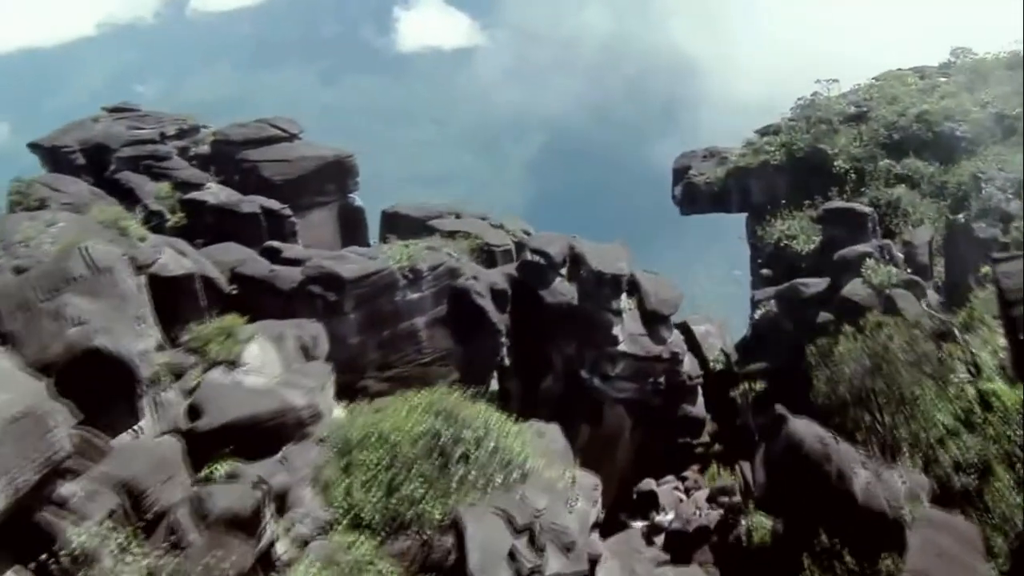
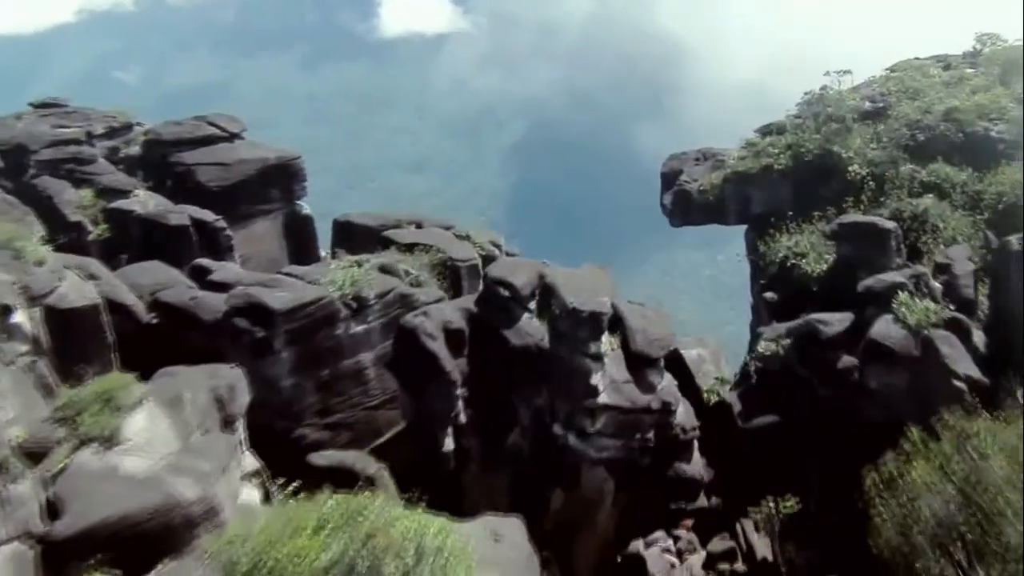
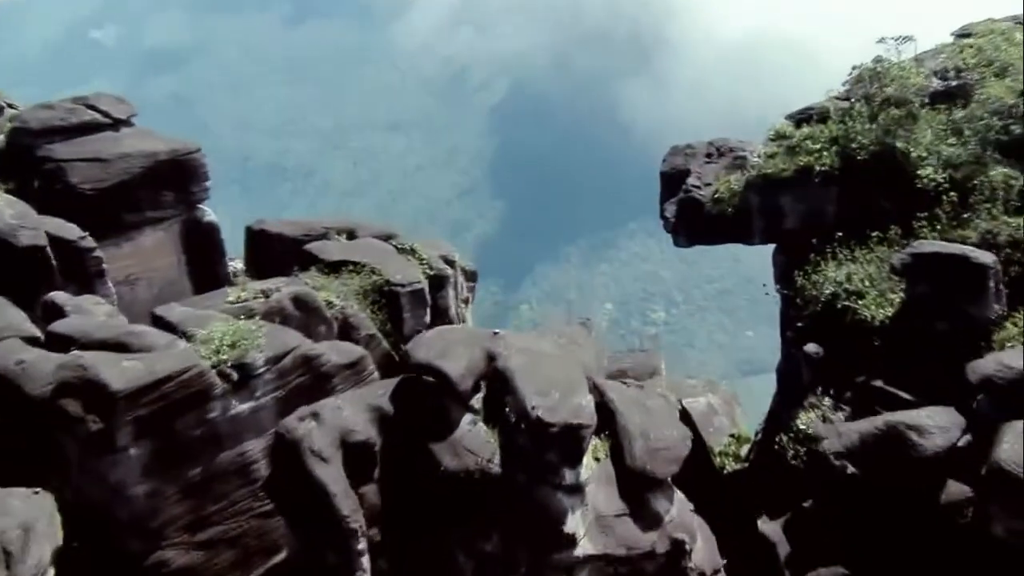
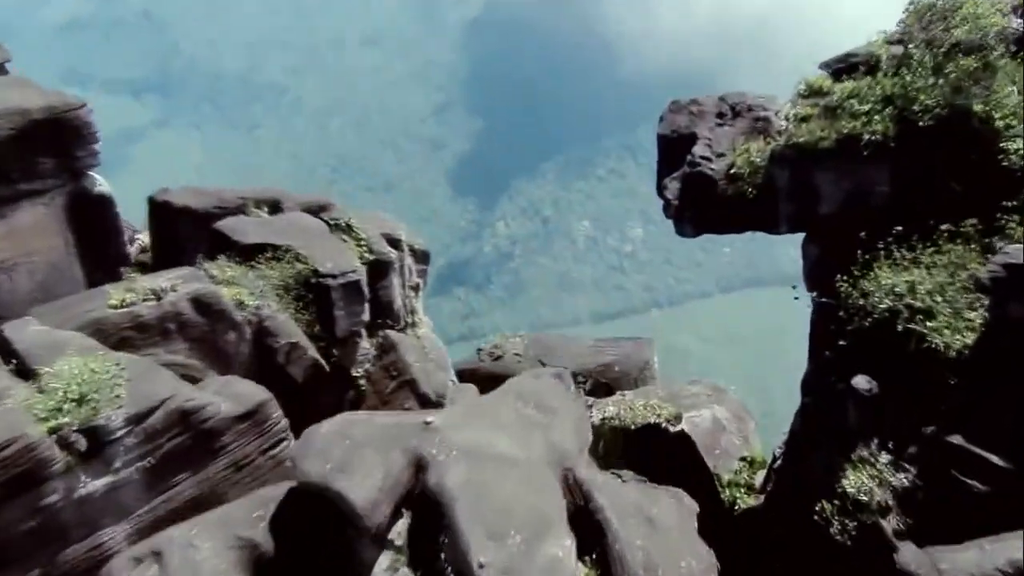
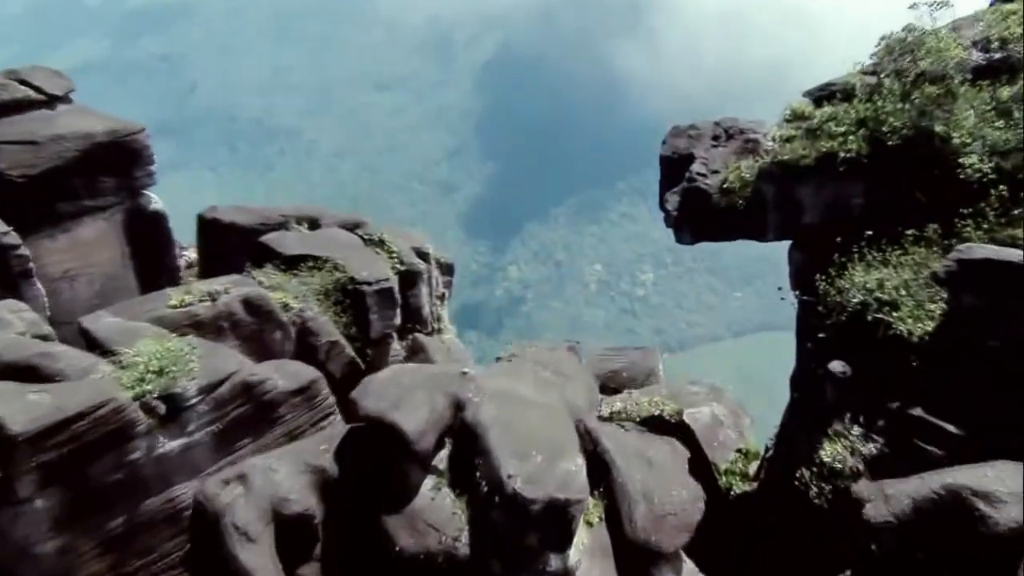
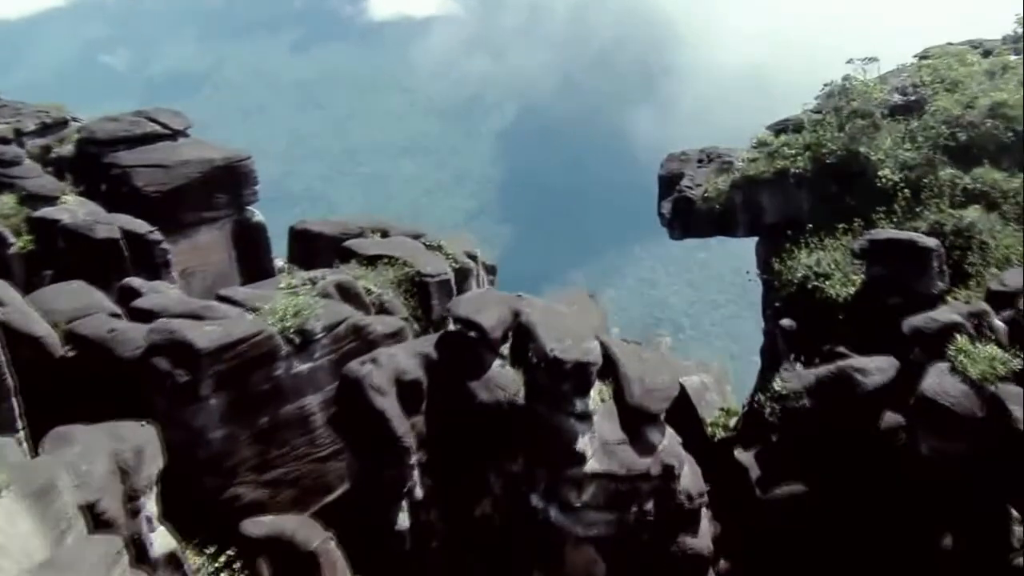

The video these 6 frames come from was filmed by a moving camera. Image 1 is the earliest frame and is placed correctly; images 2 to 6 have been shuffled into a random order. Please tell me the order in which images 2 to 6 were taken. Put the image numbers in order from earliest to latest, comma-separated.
2, 6, 3, 5, 4
